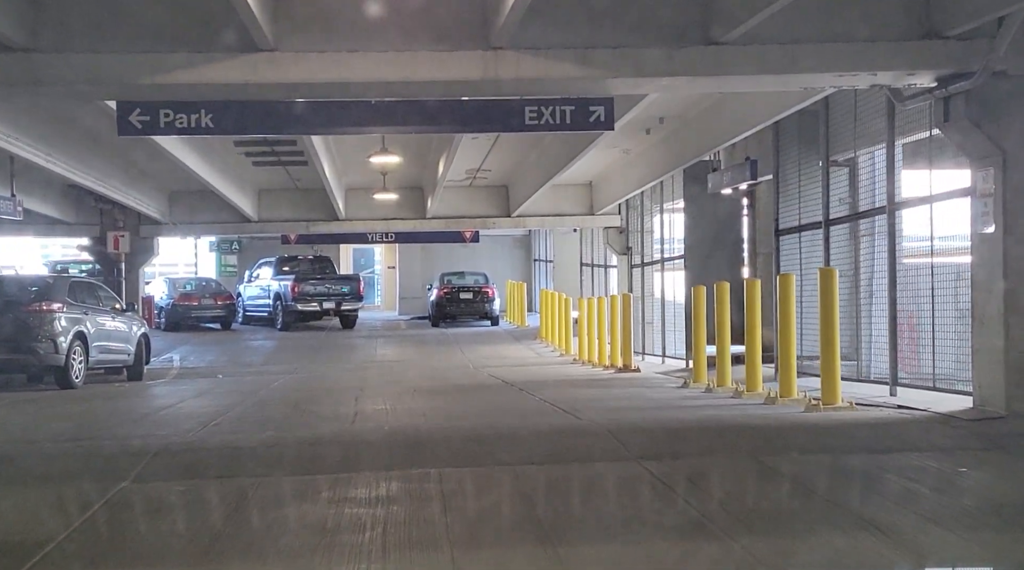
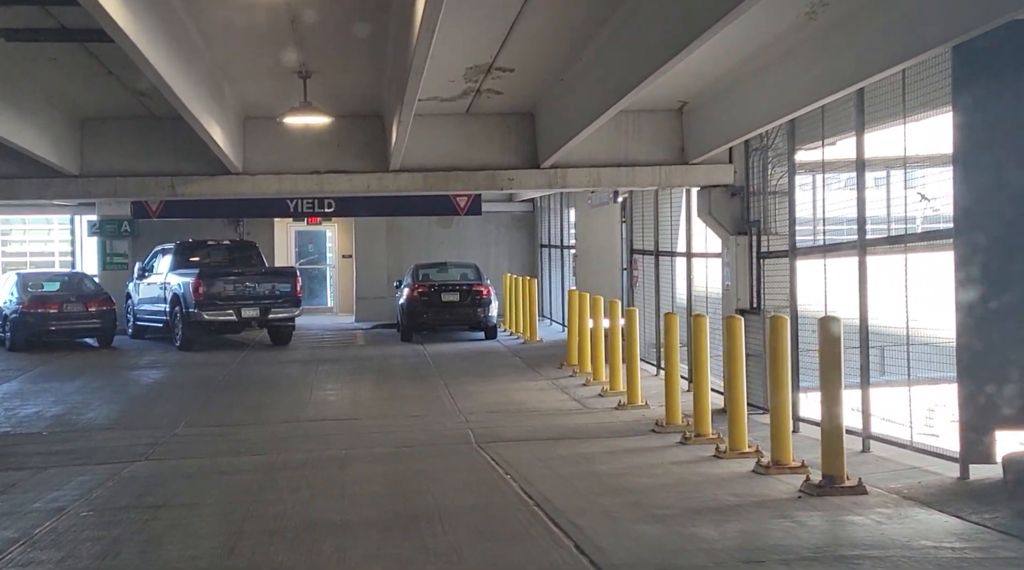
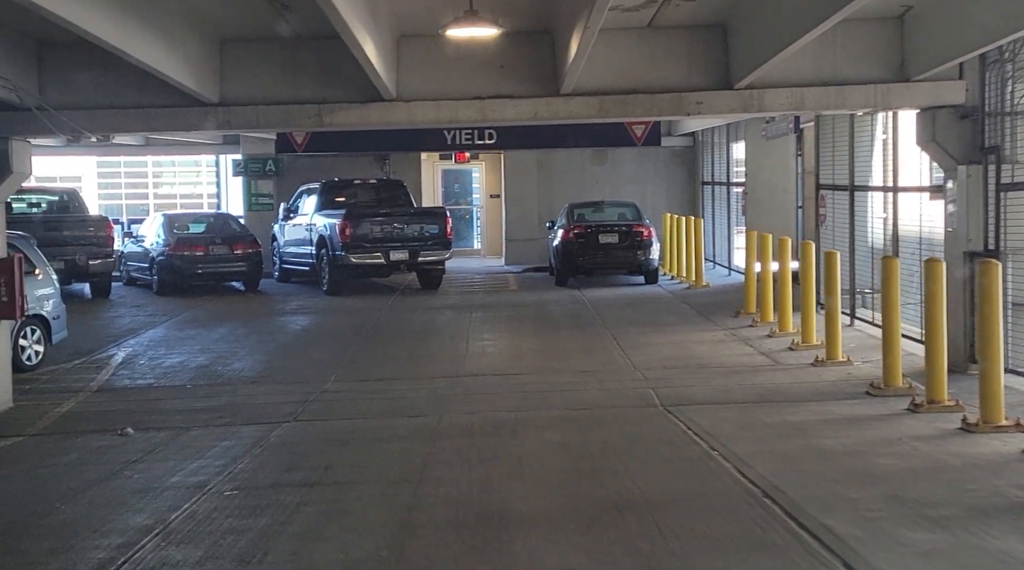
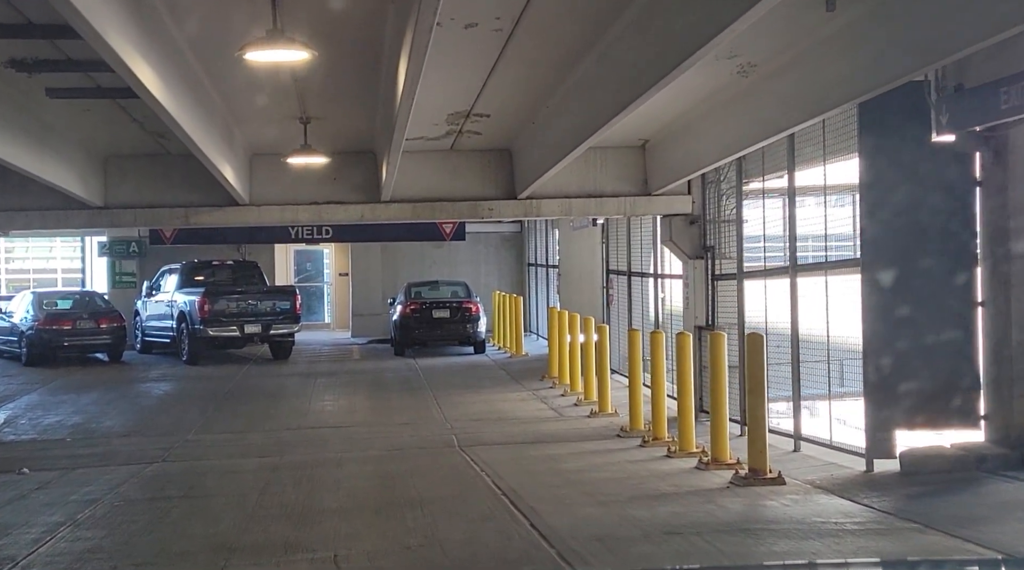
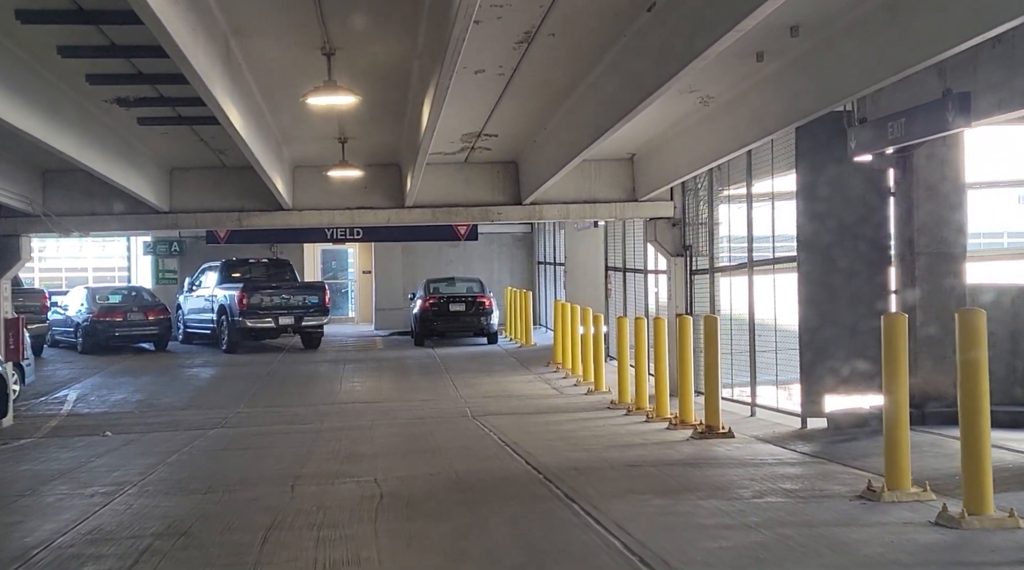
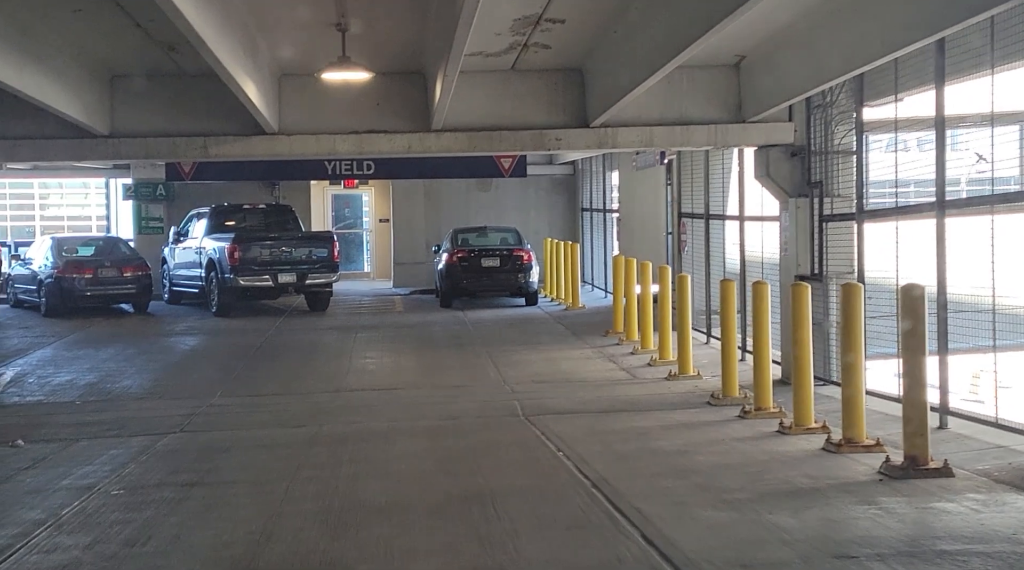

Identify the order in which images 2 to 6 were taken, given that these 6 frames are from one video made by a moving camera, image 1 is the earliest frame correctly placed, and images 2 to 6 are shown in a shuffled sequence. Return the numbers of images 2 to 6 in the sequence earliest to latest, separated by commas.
5, 4, 2, 6, 3
